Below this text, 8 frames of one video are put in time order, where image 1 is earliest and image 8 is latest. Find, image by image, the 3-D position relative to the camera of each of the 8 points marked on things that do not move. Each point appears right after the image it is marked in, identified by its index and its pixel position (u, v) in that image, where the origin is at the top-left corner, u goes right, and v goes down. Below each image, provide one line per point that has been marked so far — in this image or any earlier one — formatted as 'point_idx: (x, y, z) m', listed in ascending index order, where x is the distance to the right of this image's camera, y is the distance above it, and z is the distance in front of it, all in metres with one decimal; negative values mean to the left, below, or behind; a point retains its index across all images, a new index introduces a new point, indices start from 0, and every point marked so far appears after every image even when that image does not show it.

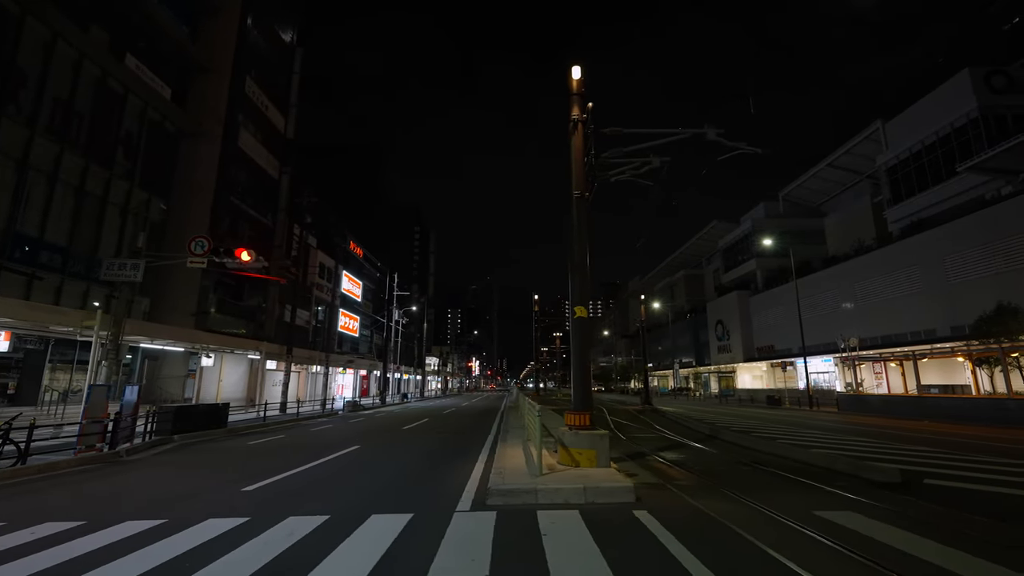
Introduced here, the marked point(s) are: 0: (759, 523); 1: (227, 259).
0: (+2.6, -2.6, +5.2) m
1: (-9.7, +1.0, +15.9) m
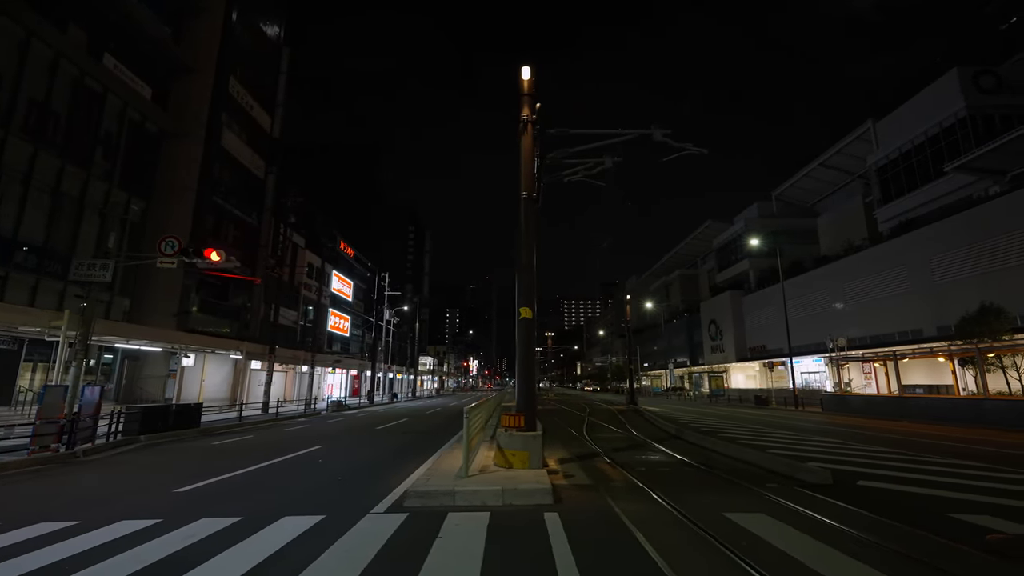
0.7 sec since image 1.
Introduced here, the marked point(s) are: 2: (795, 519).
0: (+1.6, -2.6, +5.2) m
1: (-10.7, +1.0, +15.9) m
2: (+3.2, -2.6, +5.3) m
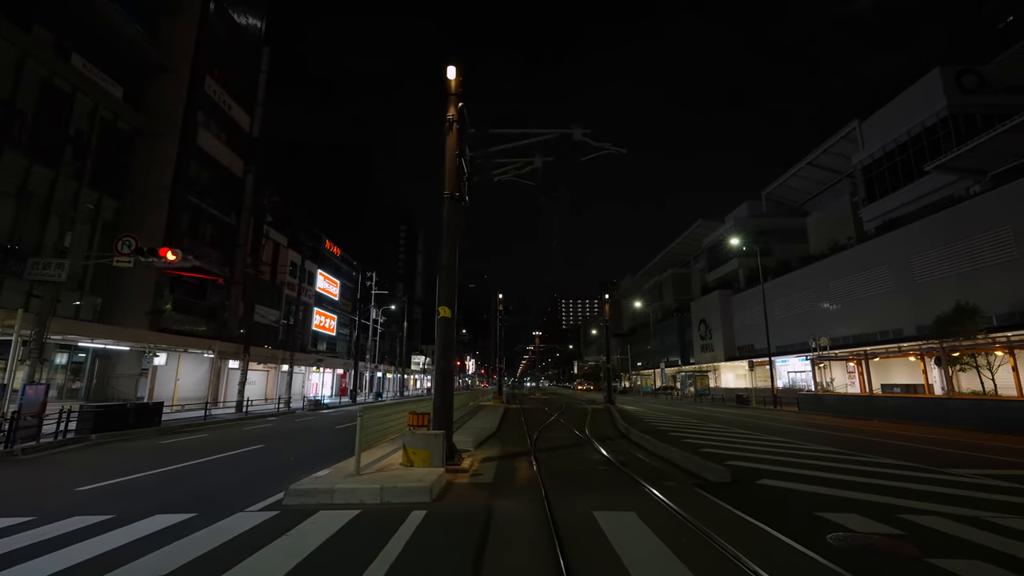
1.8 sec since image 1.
0: (+0.1, -2.6, +5.2) m
1: (-12.2, +1.0, +15.9) m
2: (+1.7, -2.6, +5.3) m
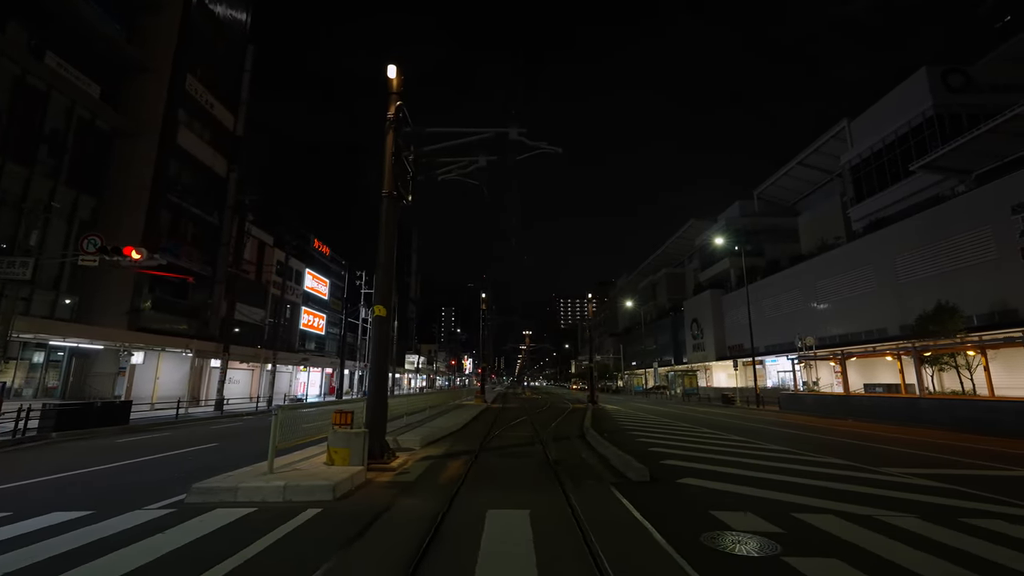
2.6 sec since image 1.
0: (-1.1, -2.6, +5.2) m
1: (-13.4, +1.1, +15.9) m
2: (+0.4, -2.6, +5.3) m
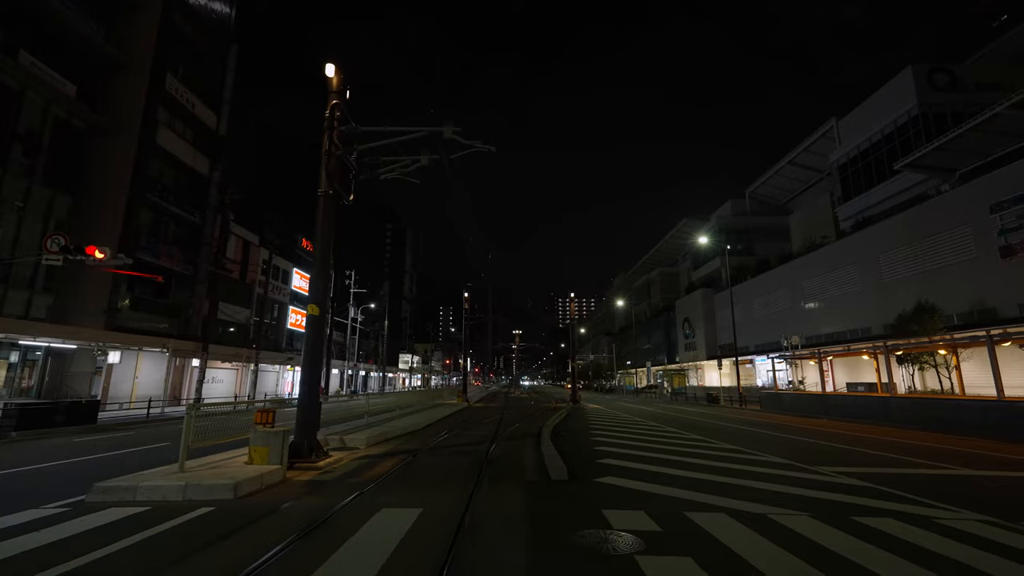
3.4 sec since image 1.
0: (-2.4, -2.6, +5.2) m
1: (-14.7, +1.1, +15.9) m
2: (-0.8, -2.6, +5.3) m
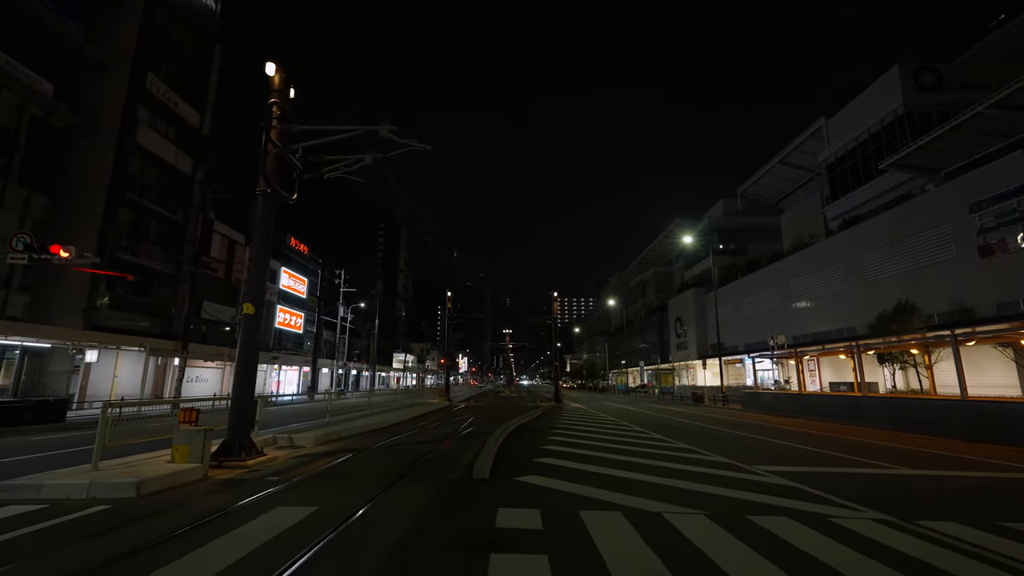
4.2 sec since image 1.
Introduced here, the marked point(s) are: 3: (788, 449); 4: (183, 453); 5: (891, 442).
0: (-3.6, -2.6, +5.2) m
1: (-15.9, +1.1, +15.9) m
2: (-2.0, -2.6, +5.3) m
3: (+7.3, -4.3, +12.3) m
4: (-5.0, -2.5, +7.2) m
5: (+12.4, -5.0, +15.2) m
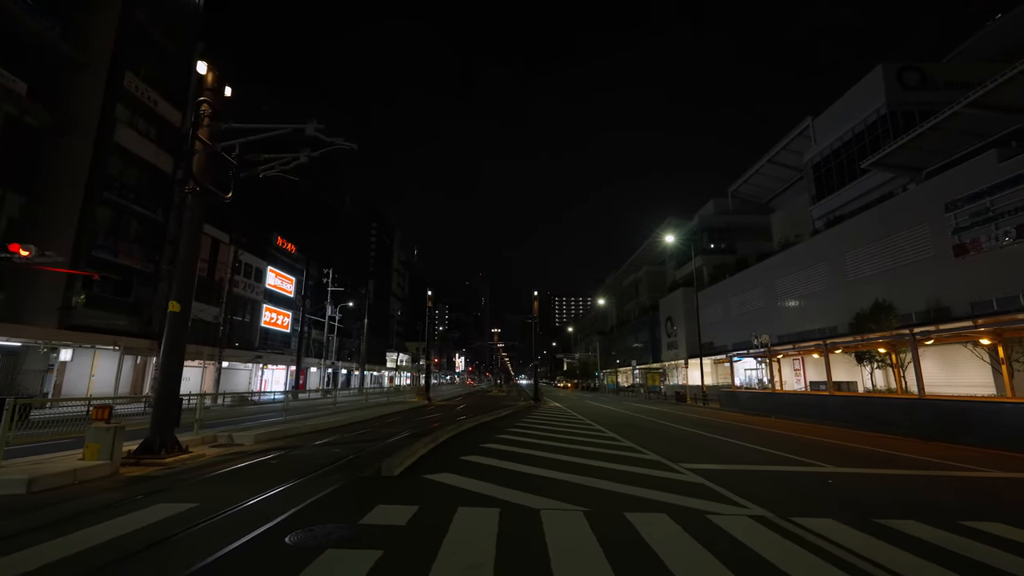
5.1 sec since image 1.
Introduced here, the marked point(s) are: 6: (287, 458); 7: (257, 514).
0: (-5.0, -2.5, +5.2) m
1: (-17.2, +1.2, +15.9) m
2: (-3.4, -2.5, +5.3) m
3: (+5.9, -4.2, +12.3) m
4: (-6.4, -2.5, +7.2) m
5: (+11.0, -5.0, +15.2) m
6: (-4.3, -3.3, +9.1) m
7: (-2.8, -2.6, +5.4) m
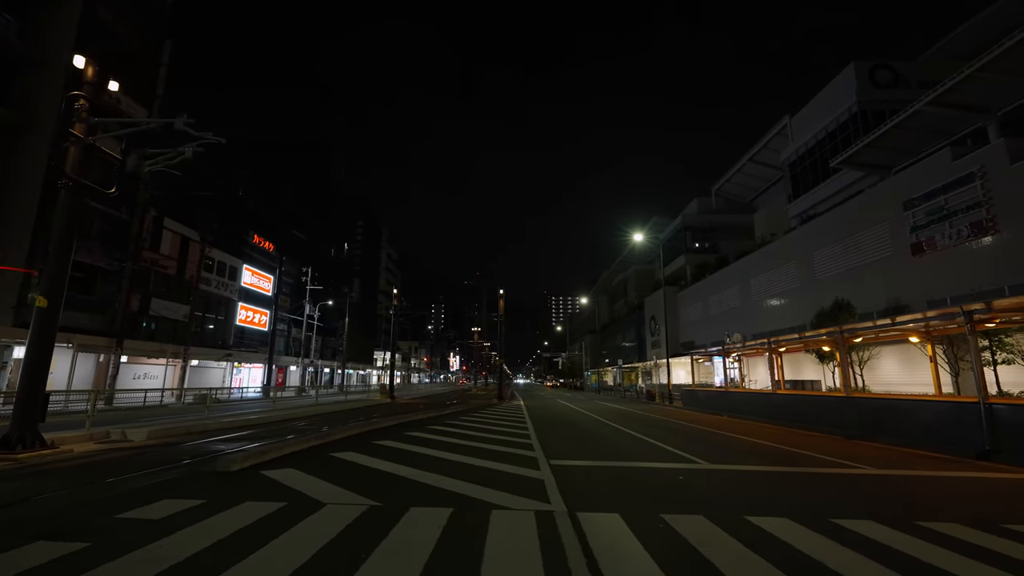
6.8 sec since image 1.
0: (-7.4, -2.4, +5.2) m
1: (-19.7, +1.3, +15.9) m
2: (-5.9, -2.4, +5.3) m
3: (+3.5, -4.2, +12.3) m
4: (-8.9, -2.4, +7.2) m
5: (+8.5, -4.9, +15.2) m
6: (-6.8, -3.2, +9.0) m
7: (-5.2, -2.5, +5.3) m
